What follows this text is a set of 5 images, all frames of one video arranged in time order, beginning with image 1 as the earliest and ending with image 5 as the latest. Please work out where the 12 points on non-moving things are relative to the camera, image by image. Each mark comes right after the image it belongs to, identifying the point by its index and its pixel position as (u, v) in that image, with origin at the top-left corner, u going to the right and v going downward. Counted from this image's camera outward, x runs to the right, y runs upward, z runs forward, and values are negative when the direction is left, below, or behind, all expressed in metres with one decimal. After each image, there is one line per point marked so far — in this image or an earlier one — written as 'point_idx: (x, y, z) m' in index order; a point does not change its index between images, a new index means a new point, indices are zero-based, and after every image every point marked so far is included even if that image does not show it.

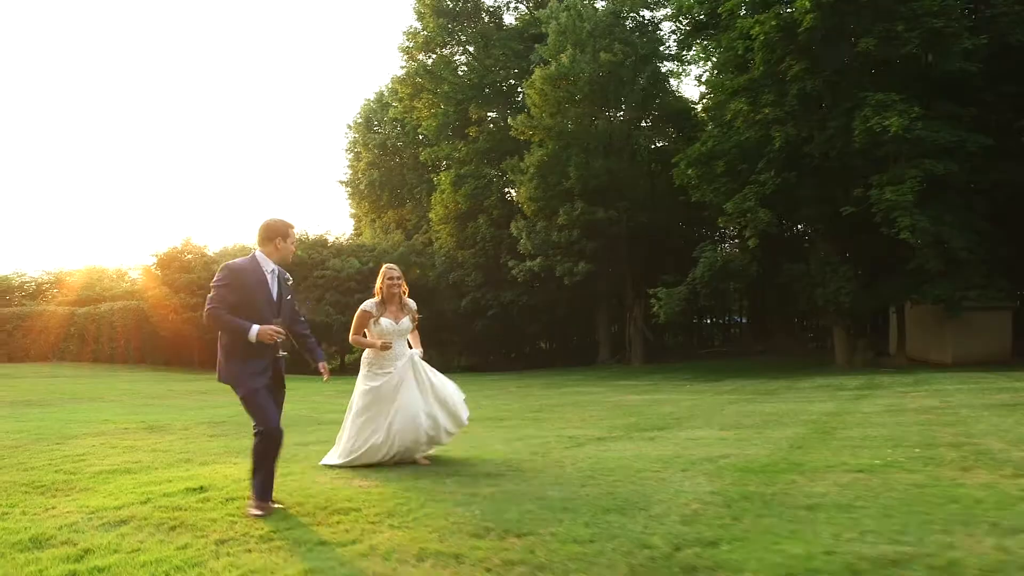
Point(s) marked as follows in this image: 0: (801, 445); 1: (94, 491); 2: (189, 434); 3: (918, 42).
0: (+2.2, -1.2, +6.0) m
1: (-2.5, -1.2, +4.8) m
2: (-3.4, -1.5, +8.3) m
3: (+8.6, +5.2, +16.9) m
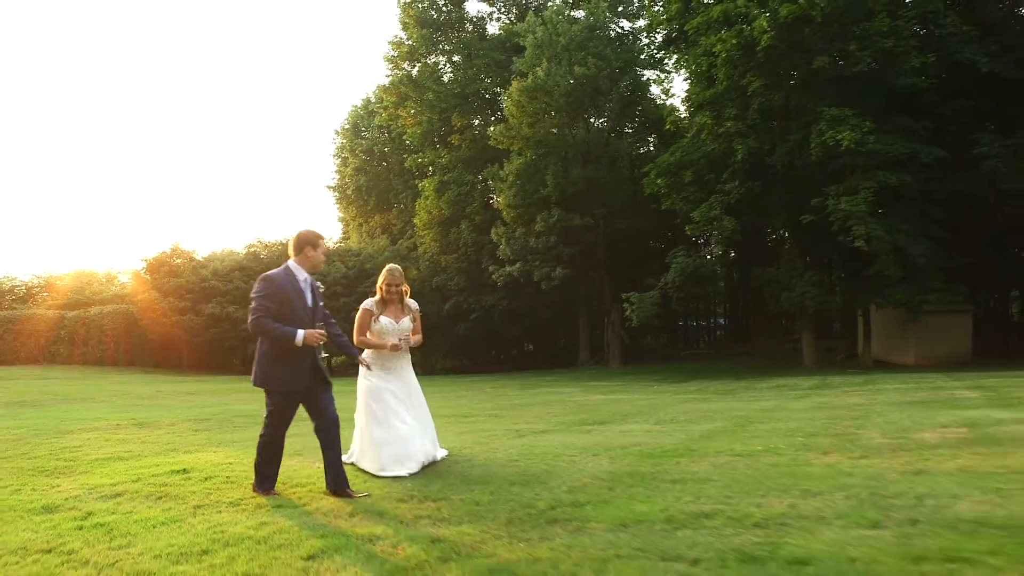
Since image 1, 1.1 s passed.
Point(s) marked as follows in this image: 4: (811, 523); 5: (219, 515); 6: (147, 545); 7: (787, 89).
0: (+1.7, -1.3, +6.9) m
1: (-2.9, -1.3, +5.6) m
2: (-3.9, -1.6, +9.1) m
3: (+8.0, +5.1, +17.9) m
4: (+1.2, -1.0, +3.3) m
5: (-1.4, -1.1, +3.9) m
6: (-1.5, -1.1, +3.3) m
7: (+6.6, +4.8, +19.3) m
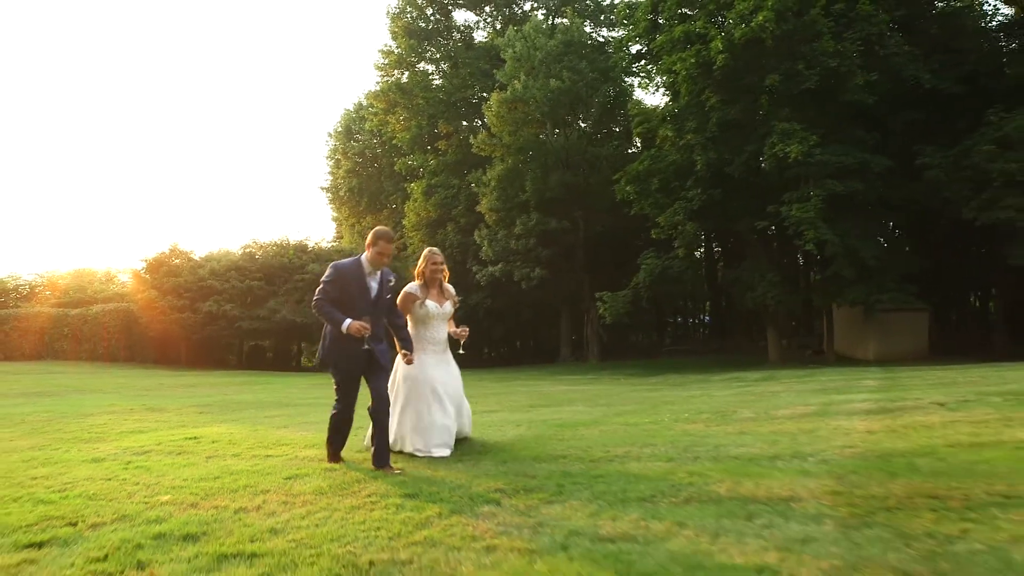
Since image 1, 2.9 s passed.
0: (+1.2, -1.3, +8.4) m
1: (-3.5, -1.4, +7.2) m
2: (-4.4, -1.6, +10.6) m
3: (+7.4, +5.1, +19.4) m
4: (+0.7, -1.0, +4.9) m
5: (-1.9, -1.2, +5.4) m
6: (-2.1, -1.1, +4.9) m
7: (+6.0, +4.8, +20.9) m
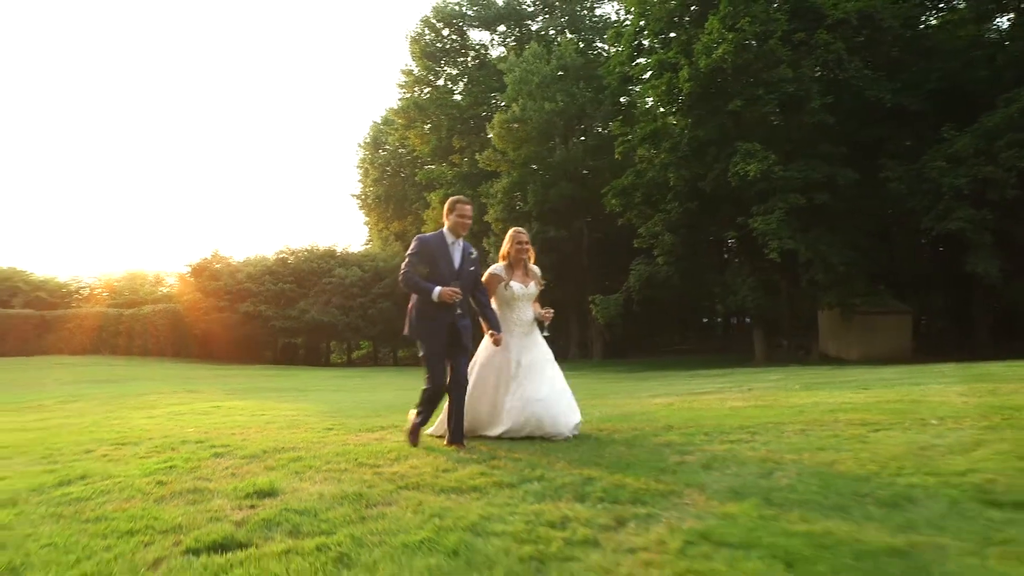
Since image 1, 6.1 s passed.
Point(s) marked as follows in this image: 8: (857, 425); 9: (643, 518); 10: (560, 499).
0: (+0.4, -1.5, +11.1) m
1: (-4.3, -1.5, +10.0) m
2: (-5.1, -1.8, +13.5) m
3: (+7.2, +5.0, +21.7) m
4: (-0.2, -1.2, +7.5) m
5: (-2.9, -1.3, +8.2) m
6: (-3.0, -1.3, +7.7) m
7: (+5.9, +4.7, +23.2) m
8: (+2.3, -0.9, +5.2) m
9: (+0.5, -0.9, +3.1) m
10: (+0.2, -0.9, +3.5) m
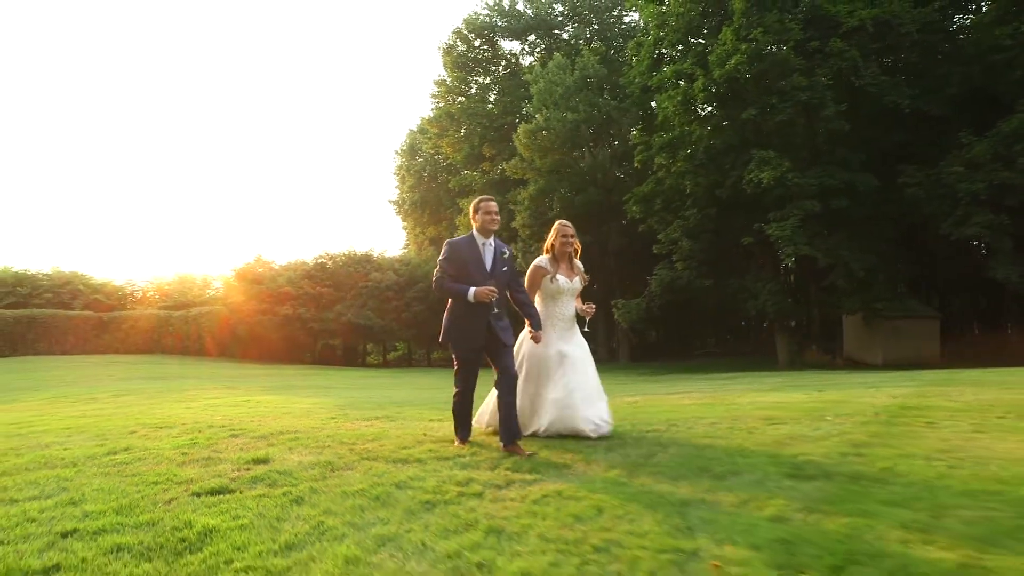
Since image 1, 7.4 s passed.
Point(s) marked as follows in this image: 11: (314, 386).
0: (+0.4, -1.6, +12.1) m
1: (-4.4, -1.6, +11.3) m
2: (-4.9, -1.9, +14.9) m
3: (+7.8, +4.8, +22.4) m
4: (-0.4, -1.3, +8.6) m
5: (-3.0, -1.5, +9.4) m
6: (-3.2, -1.4, +8.9) m
7: (+6.5, +4.5, +24.0) m
8: (+2.0, -1.0, +6.2) m
9: (+0.1, -1.0, +4.2) m
10: (-0.2, -1.0, +4.6) m
11: (-4.2, -2.1, +16.7) m
